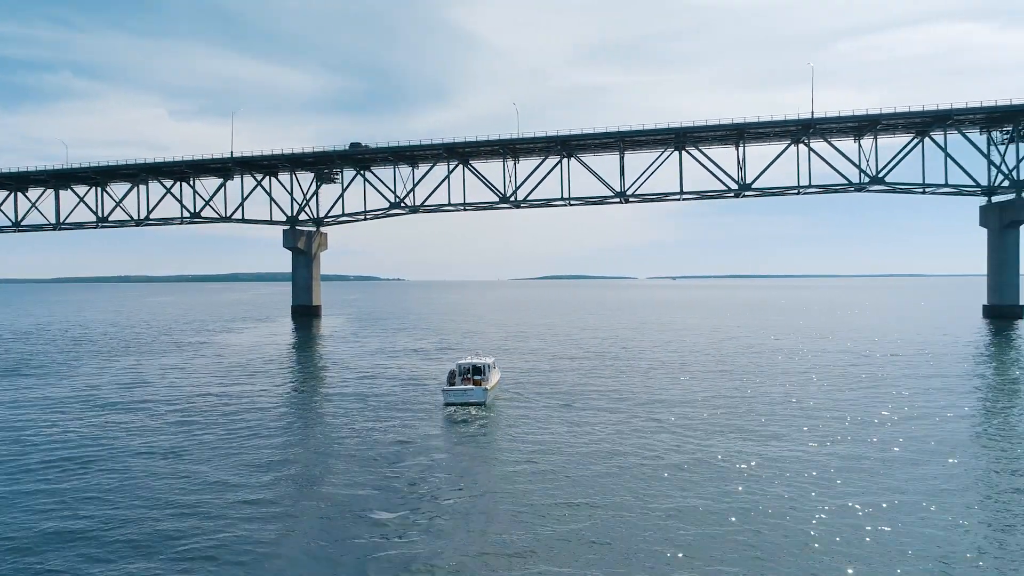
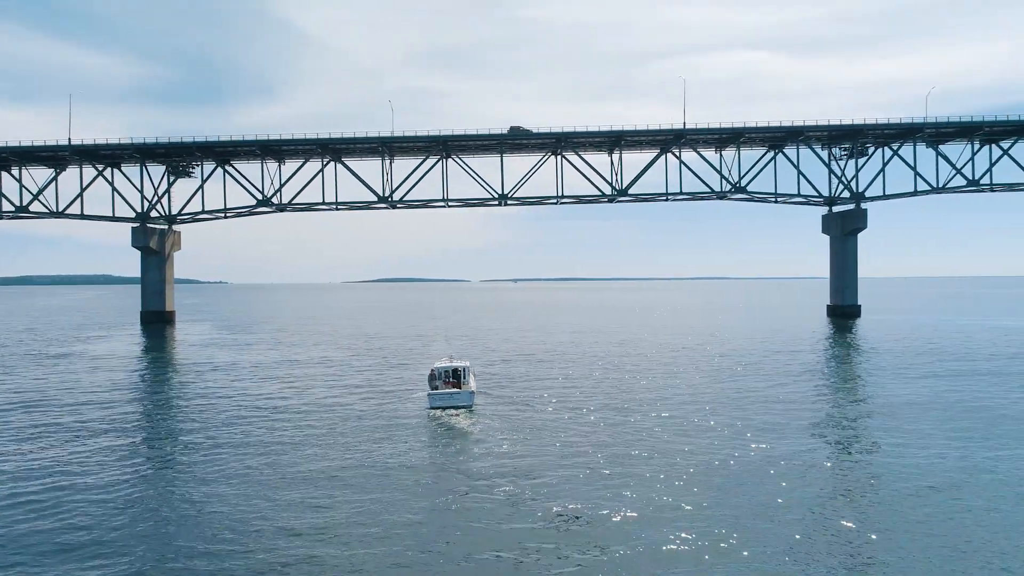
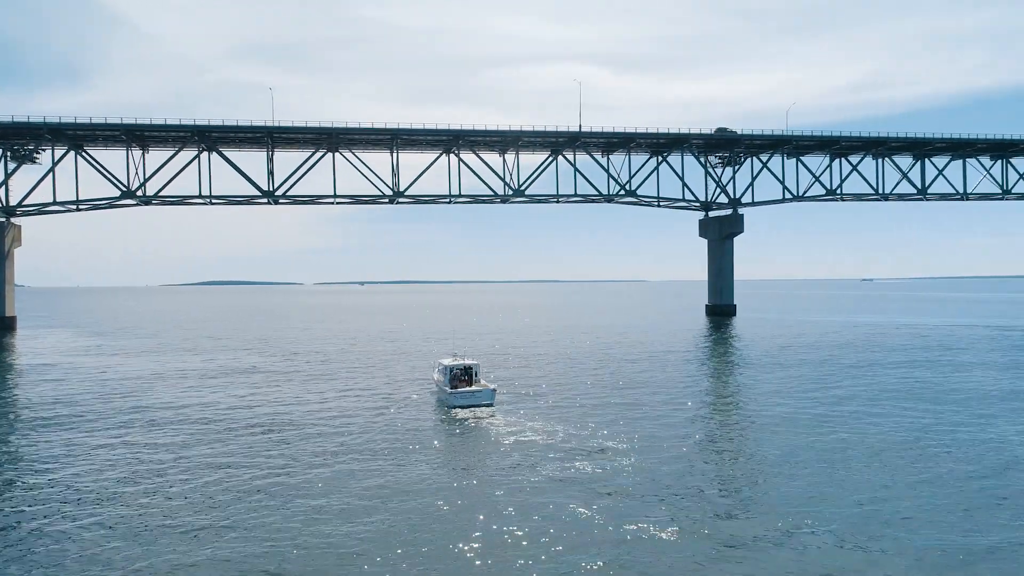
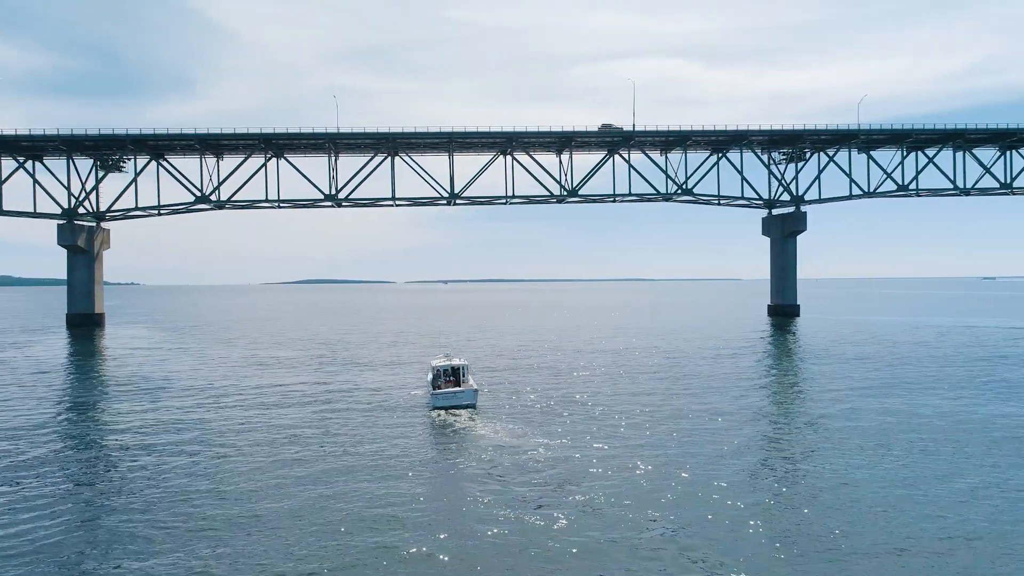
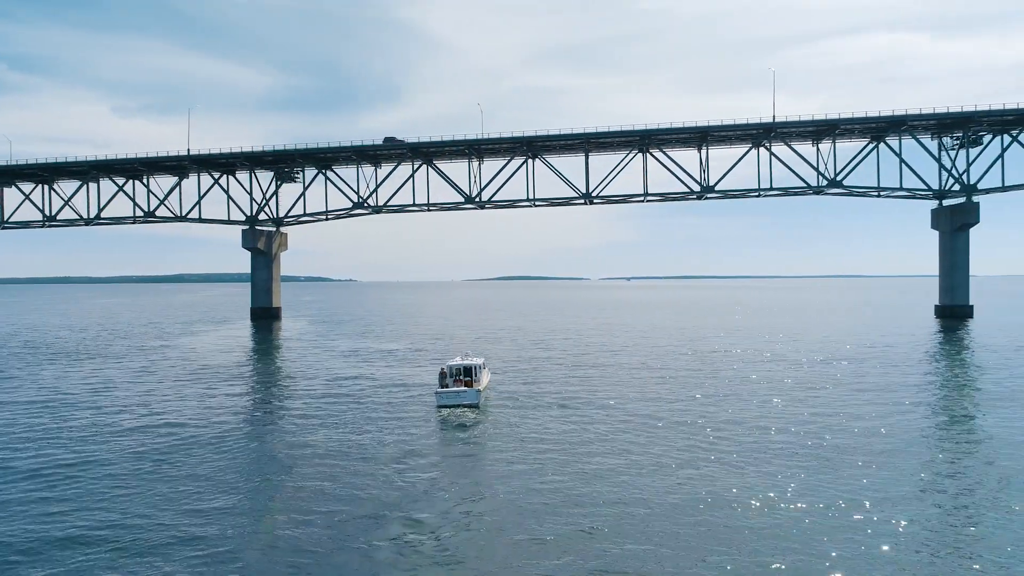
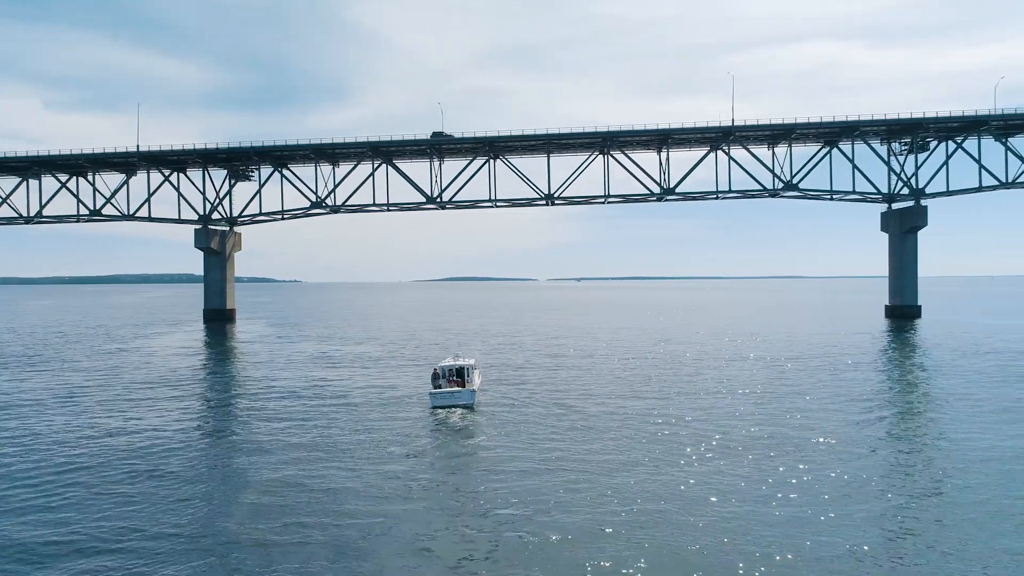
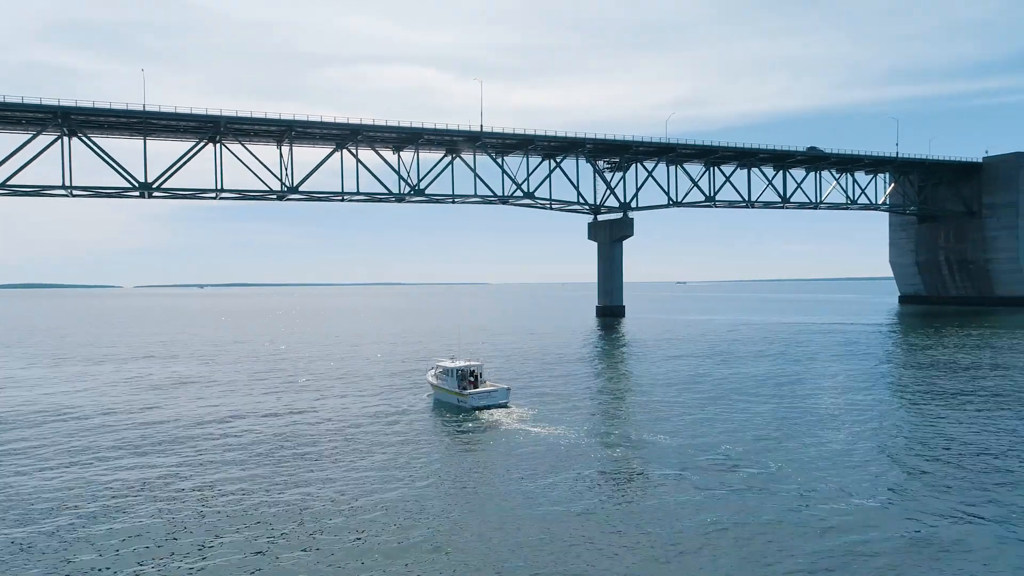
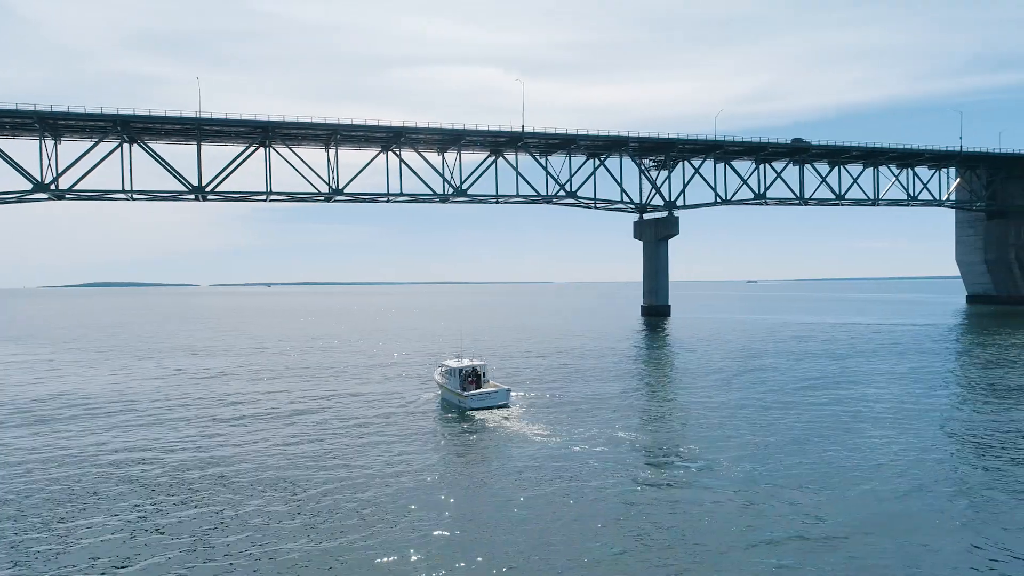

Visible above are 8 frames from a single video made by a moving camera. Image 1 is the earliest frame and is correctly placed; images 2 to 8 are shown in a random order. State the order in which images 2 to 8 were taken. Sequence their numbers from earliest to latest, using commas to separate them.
5, 6, 2, 4, 3, 8, 7
